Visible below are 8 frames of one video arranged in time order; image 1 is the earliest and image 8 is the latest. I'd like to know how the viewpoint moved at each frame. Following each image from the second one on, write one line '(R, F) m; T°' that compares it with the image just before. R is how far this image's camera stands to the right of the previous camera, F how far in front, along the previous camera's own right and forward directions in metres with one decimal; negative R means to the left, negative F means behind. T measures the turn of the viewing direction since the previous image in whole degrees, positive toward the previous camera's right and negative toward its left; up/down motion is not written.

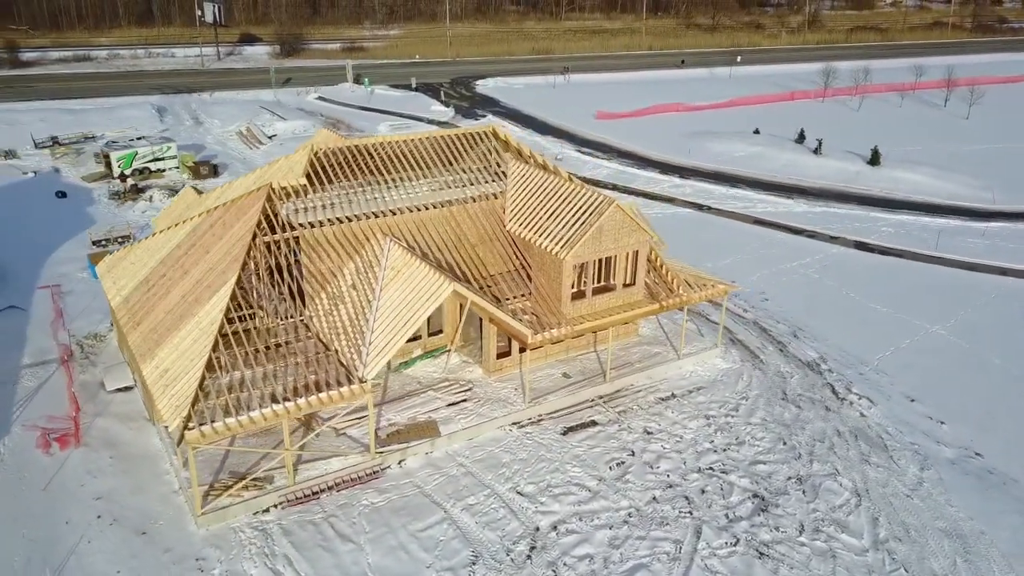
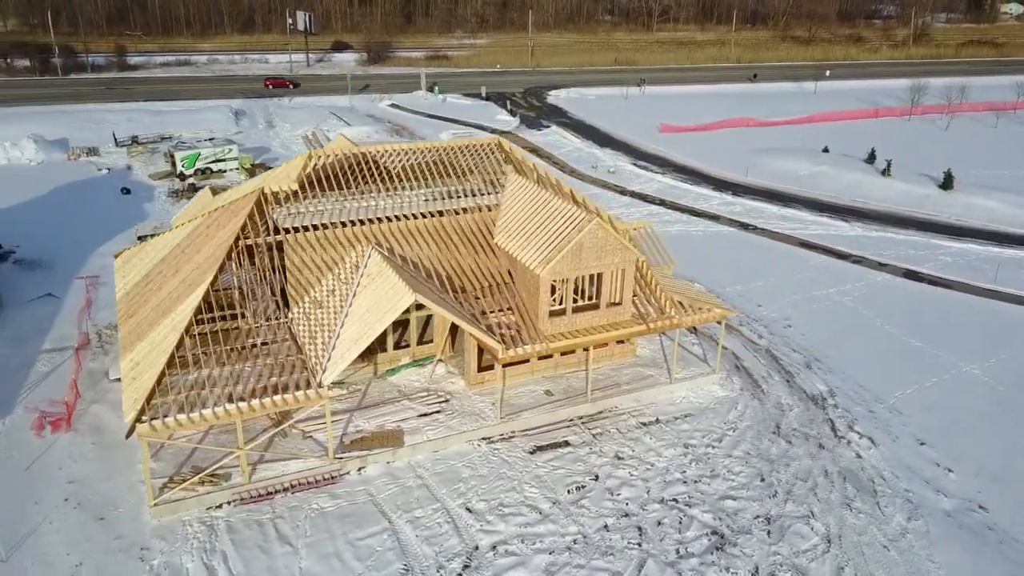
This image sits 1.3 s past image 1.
(+3.0, +0.4) m; -7°
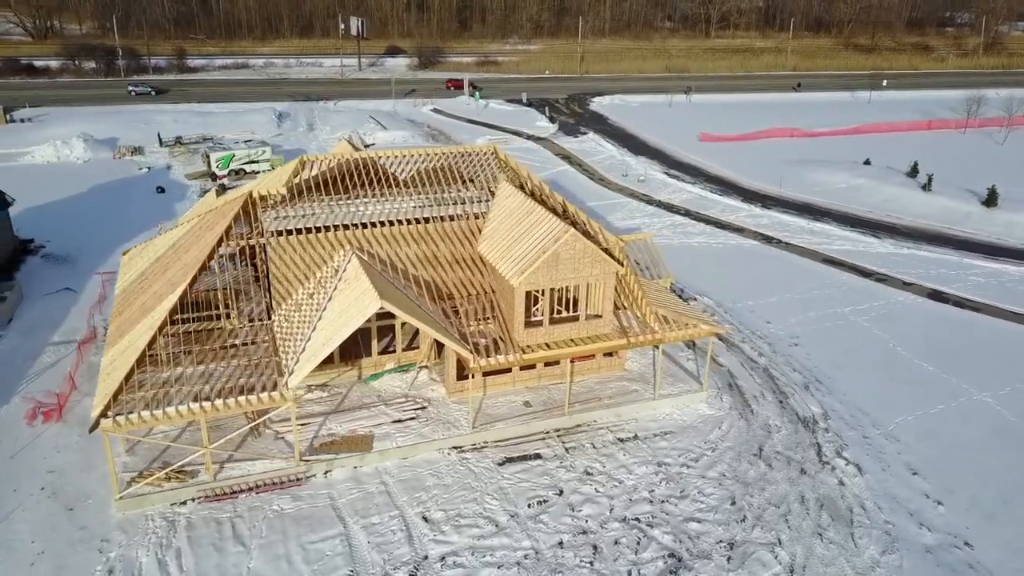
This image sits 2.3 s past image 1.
(+2.1, +0.2) m; -4°
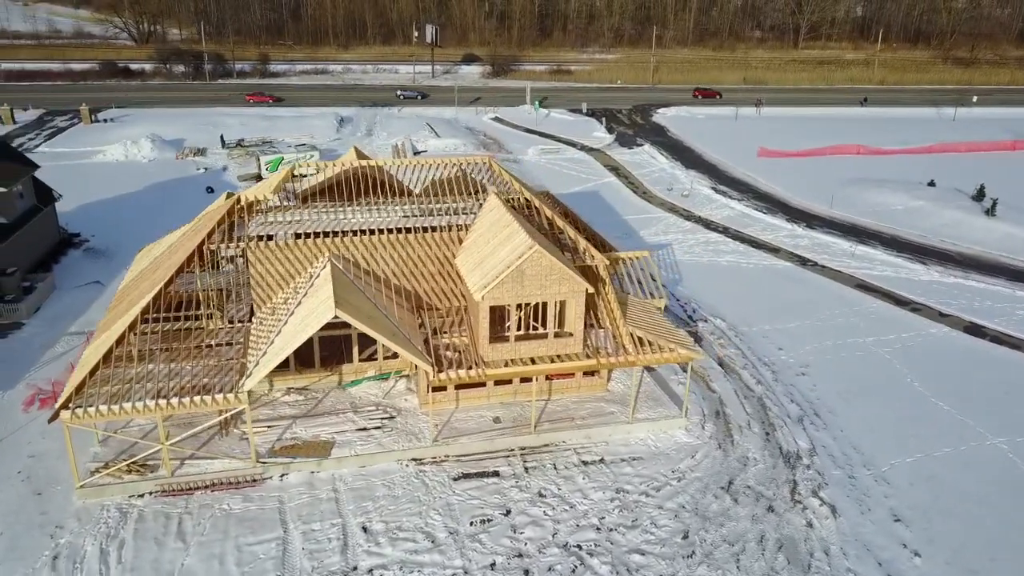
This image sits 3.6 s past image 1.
(+3.0, +0.4) m; -6°
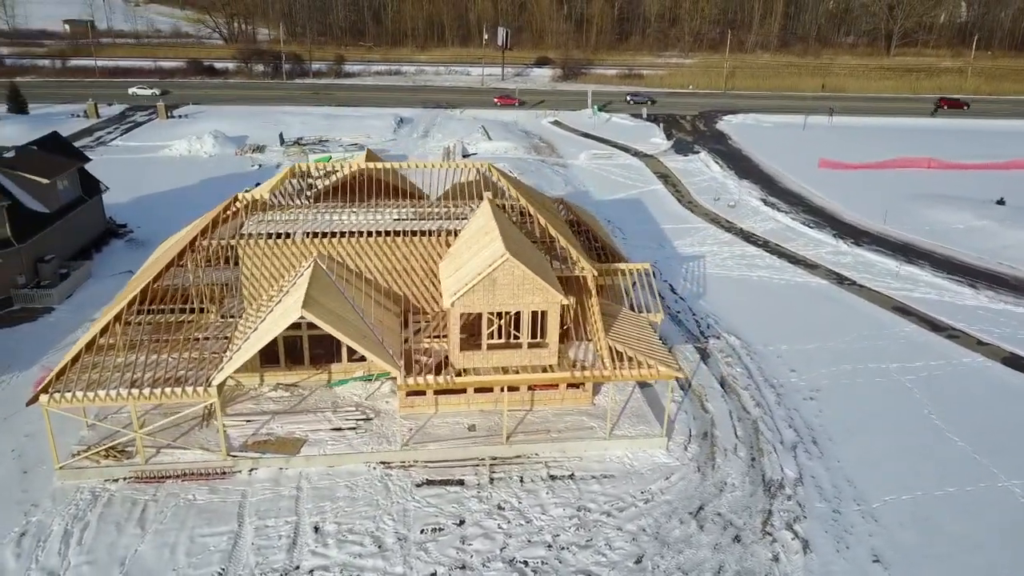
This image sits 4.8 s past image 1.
(+2.7, +0.4) m; -6°
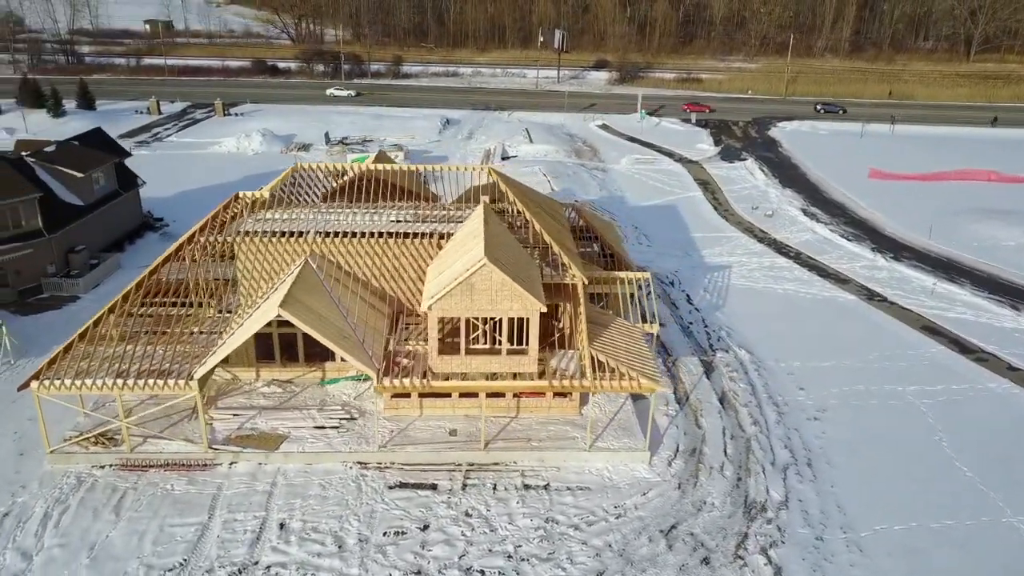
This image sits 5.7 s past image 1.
(+2.1, +0.3) m; -5°
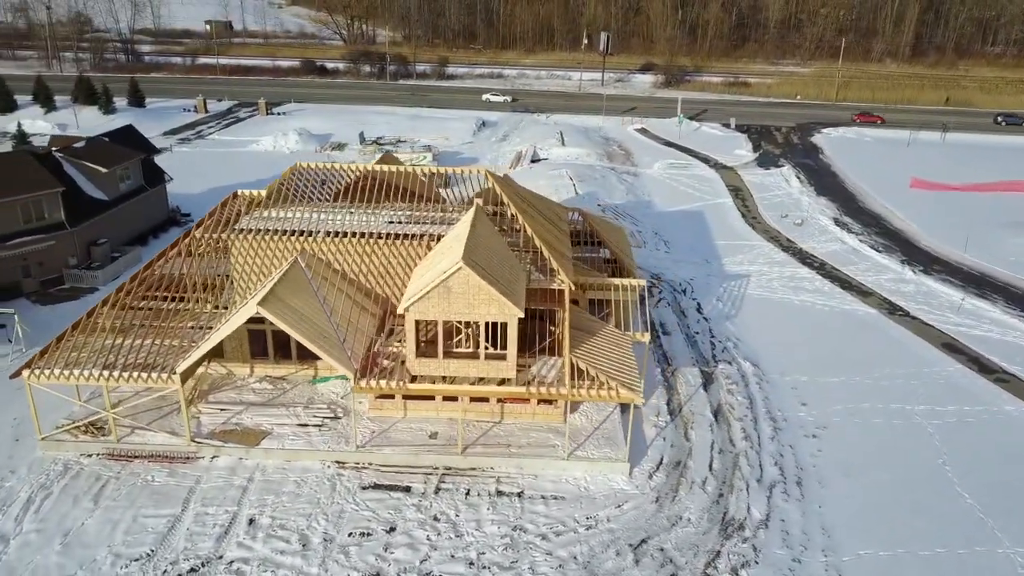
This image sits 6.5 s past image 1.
(+1.8, +0.2) m; -4°
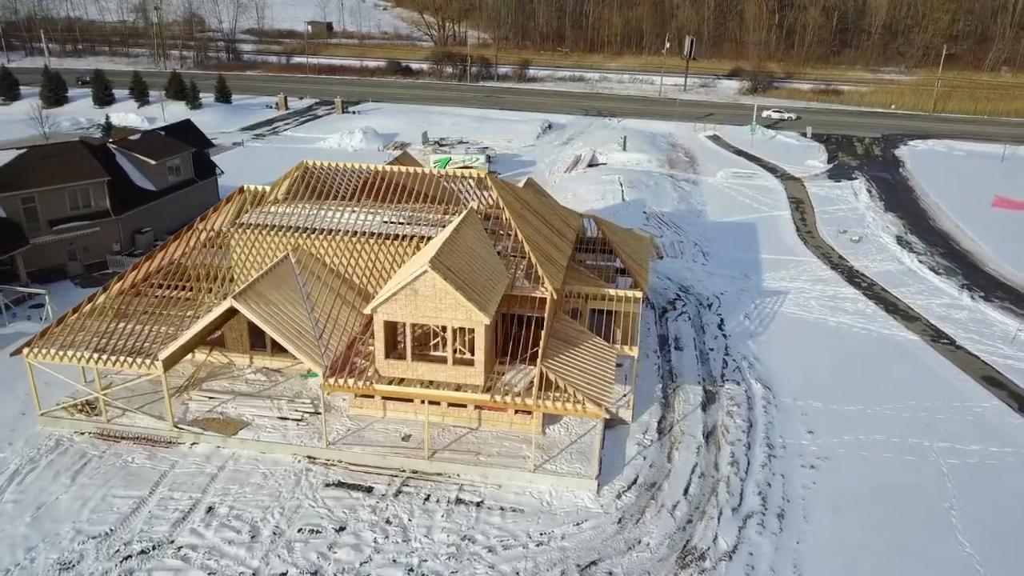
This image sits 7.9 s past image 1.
(+3.0, +0.5) m; -7°
